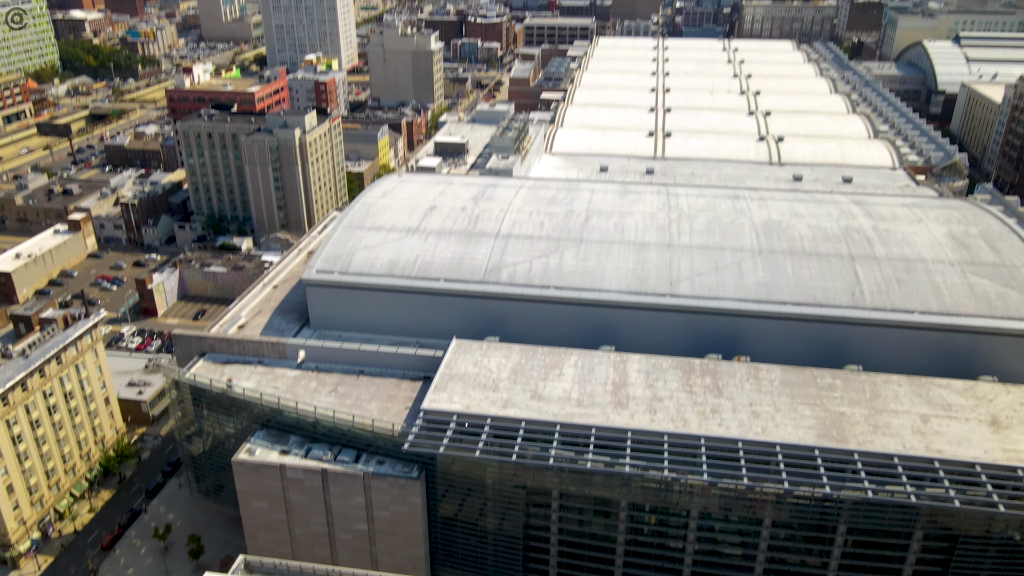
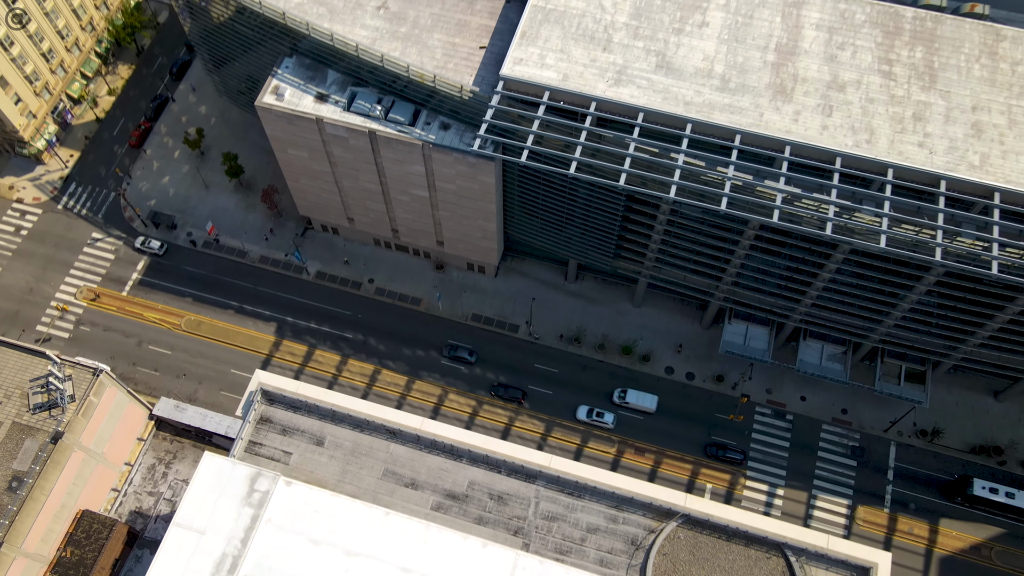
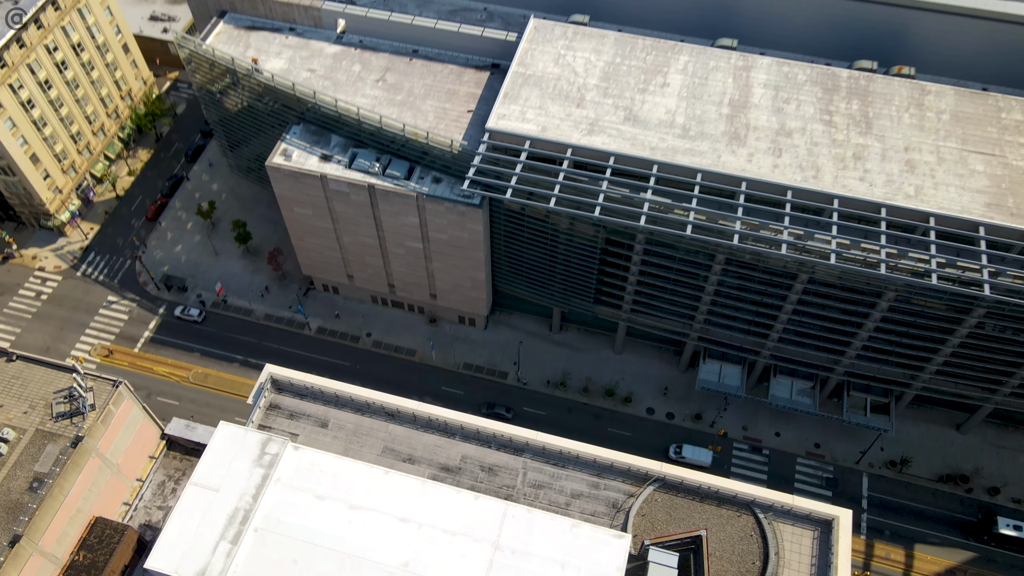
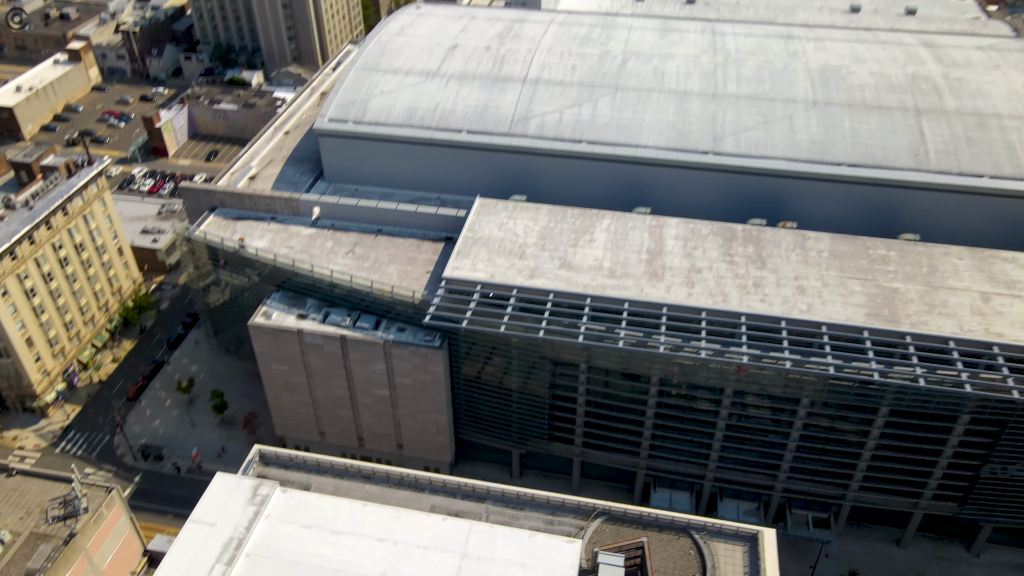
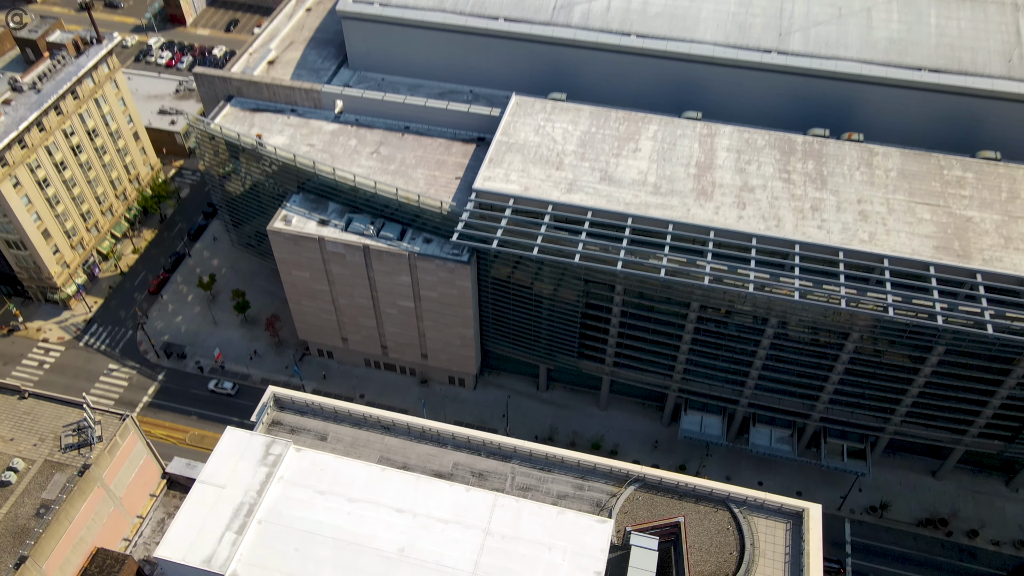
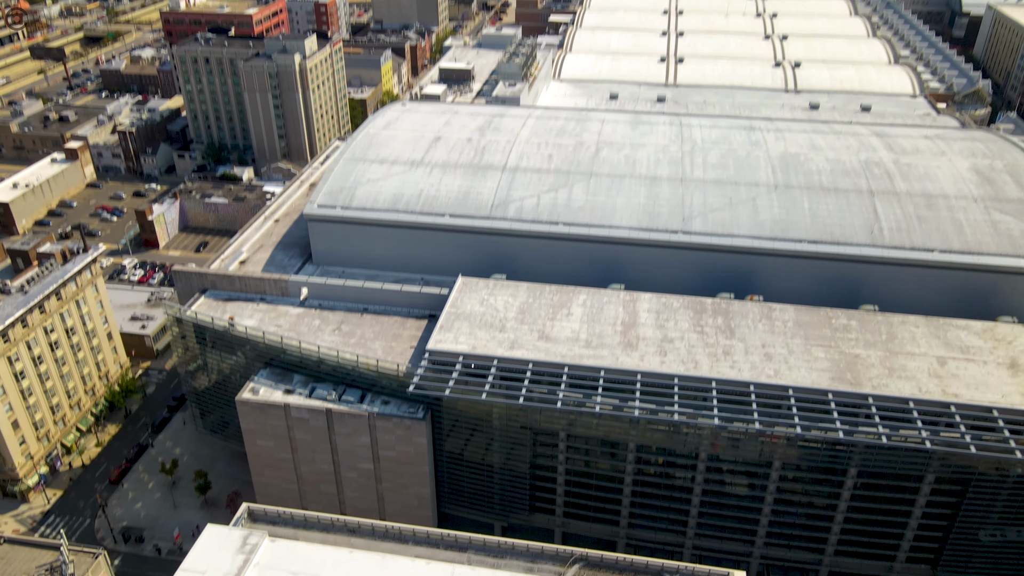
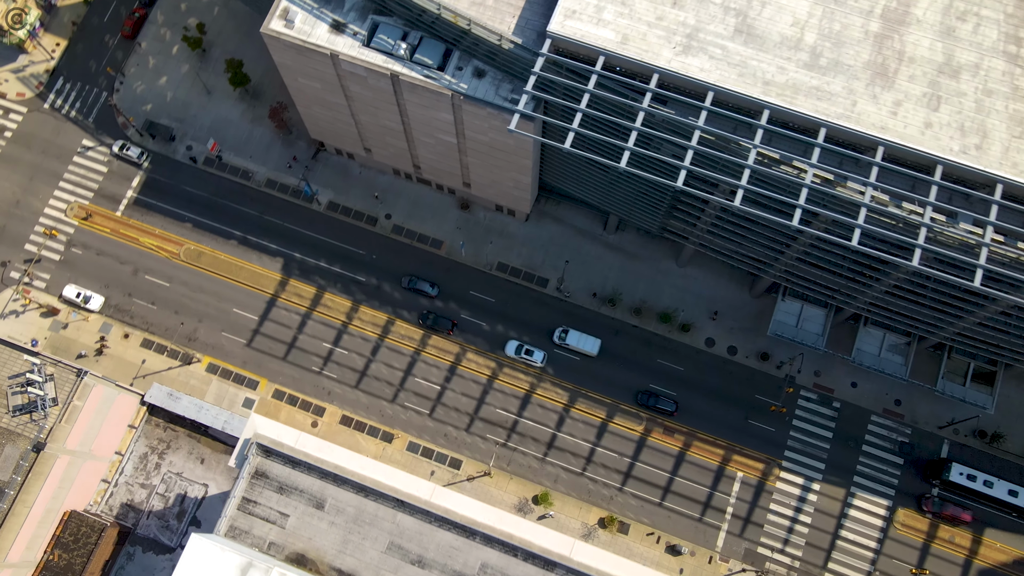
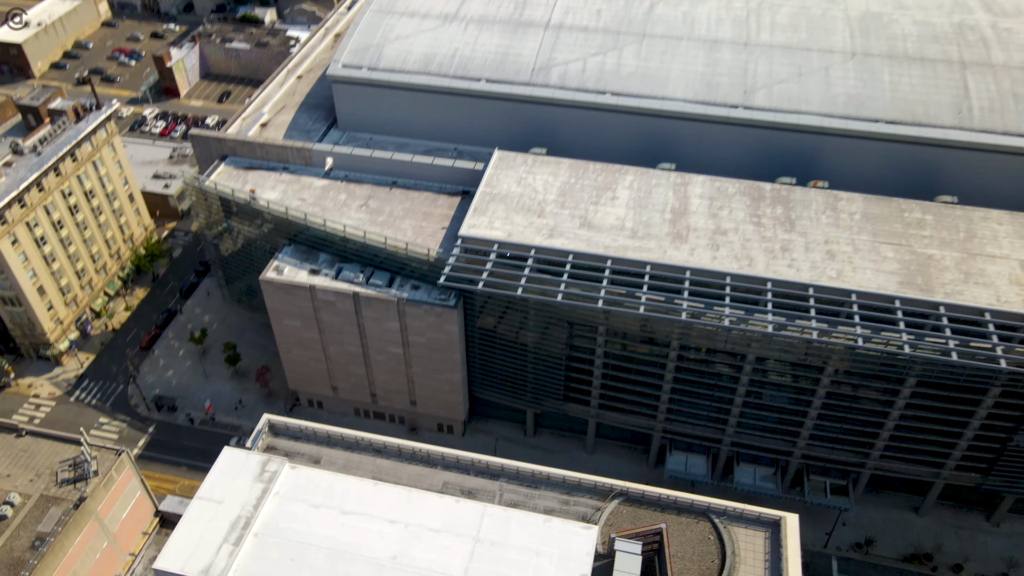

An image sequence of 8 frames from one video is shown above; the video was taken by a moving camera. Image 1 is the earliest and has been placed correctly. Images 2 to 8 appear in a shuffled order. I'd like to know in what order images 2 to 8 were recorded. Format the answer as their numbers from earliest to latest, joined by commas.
6, 4, 8, 5, 3, 2, 7
